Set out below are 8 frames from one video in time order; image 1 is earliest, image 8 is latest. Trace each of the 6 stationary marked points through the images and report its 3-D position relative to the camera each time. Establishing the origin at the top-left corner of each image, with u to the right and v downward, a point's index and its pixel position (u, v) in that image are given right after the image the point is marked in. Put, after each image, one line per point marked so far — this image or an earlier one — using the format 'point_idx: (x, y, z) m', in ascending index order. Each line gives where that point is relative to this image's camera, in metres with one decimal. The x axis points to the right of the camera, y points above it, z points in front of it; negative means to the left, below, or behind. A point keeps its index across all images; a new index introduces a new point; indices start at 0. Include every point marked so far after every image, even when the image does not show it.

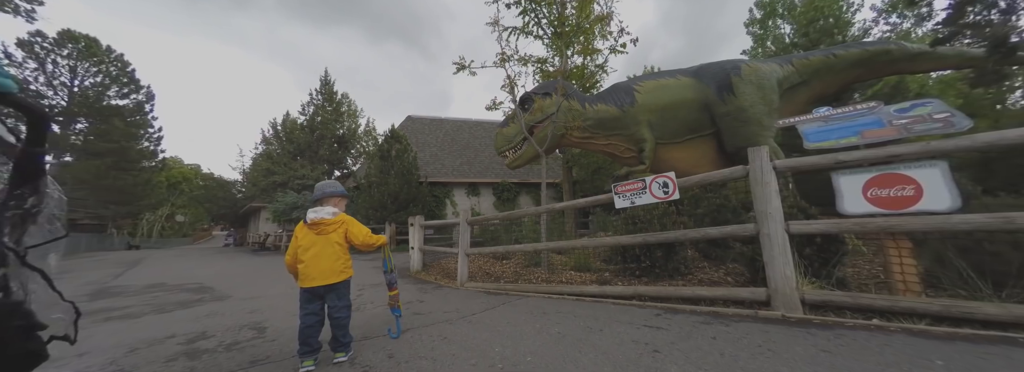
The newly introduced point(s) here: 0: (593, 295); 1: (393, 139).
0: (+0.8, -1.1, +3.5) m
1: (-4.0, +1.7, +12.1) m
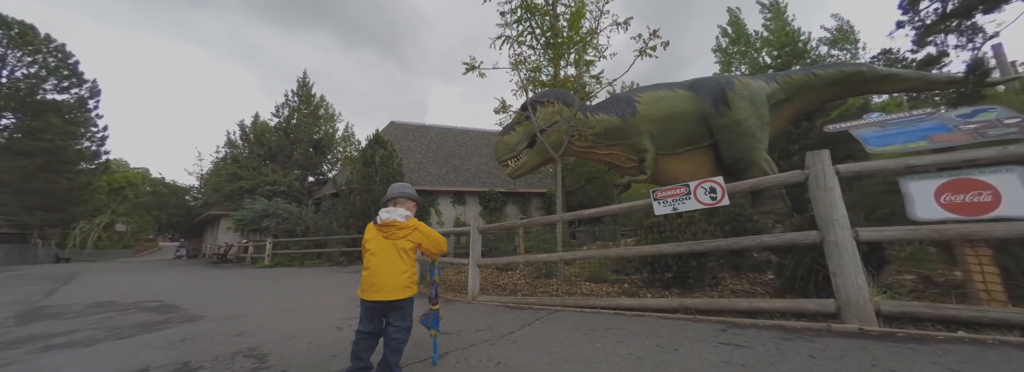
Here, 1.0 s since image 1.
0: (+1.1, -1.2, +3.3) m
1: (-4.4, +1.4, +11.5) m
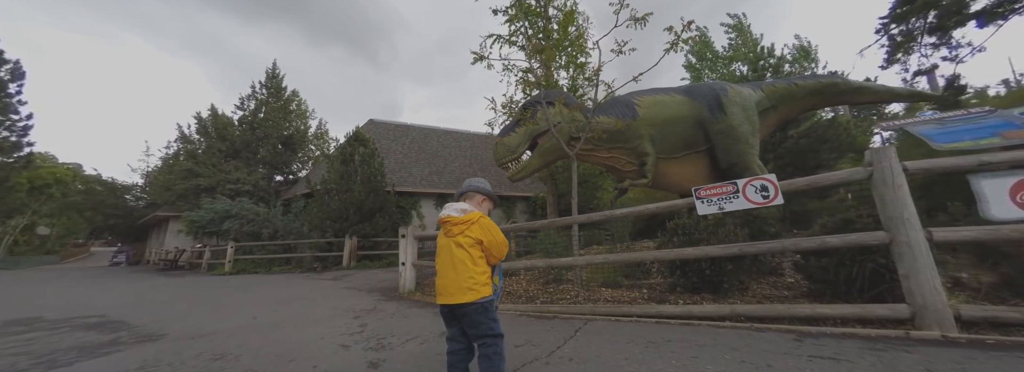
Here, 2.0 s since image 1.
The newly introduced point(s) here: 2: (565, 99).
0: (+1.4, -1.1, +3.0) m
1: (-4.7, +1.4, +10.8) m
2: (+1.1, +1.6, +6.5) m
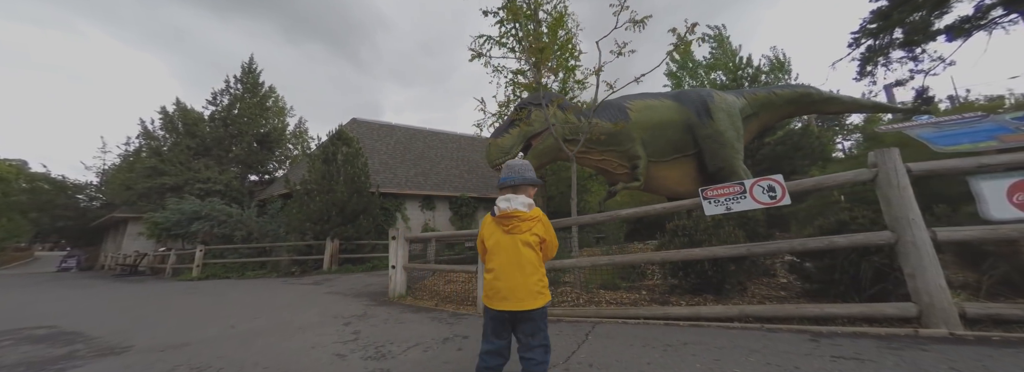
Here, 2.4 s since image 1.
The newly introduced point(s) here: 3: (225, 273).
0: (+1.5, -1.1, +2.9) m
1: (-5.1, +1.4, +10.4) m
2: (+0.9, +1.6, +6.5) m
3: (-8.4, -2.5, +10.0) m
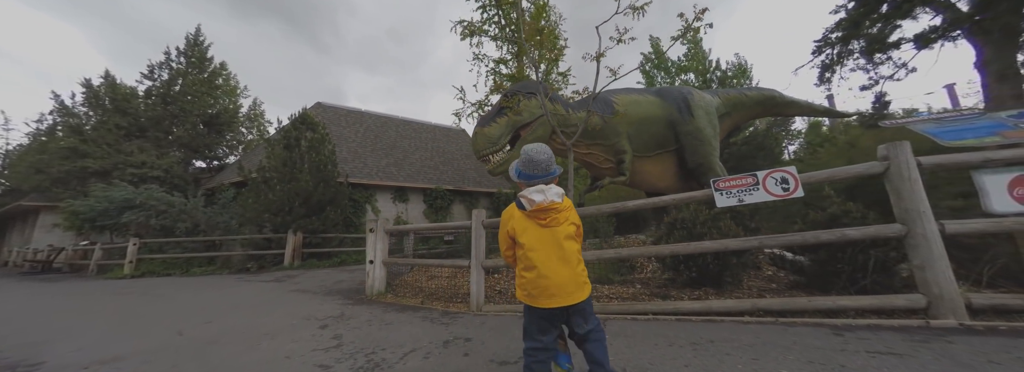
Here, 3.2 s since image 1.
0: (+1.5, -1.0, +2.9) m
1: (-5.8, +1.7, +9.6) m
2: (+0.7, +1.7, +6.3) m
3: (-9.0, -2.2, +8.9) m
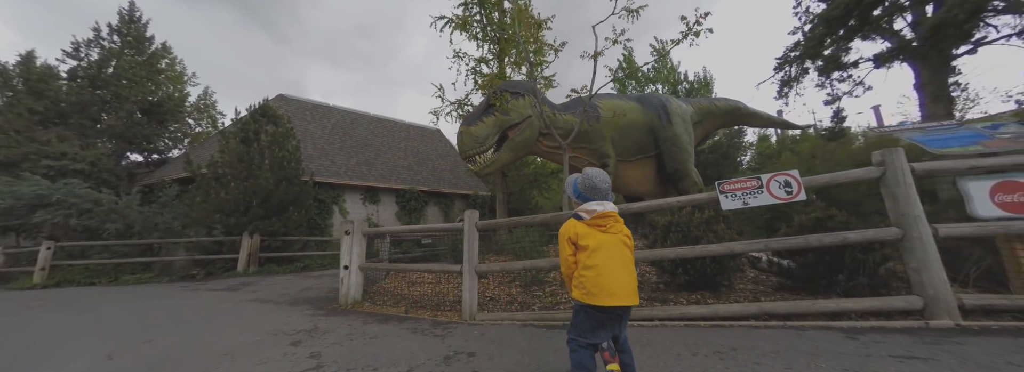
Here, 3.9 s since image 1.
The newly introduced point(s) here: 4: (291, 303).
0: (+1.5, -1.1, +2.8) m
1: (-6.3, +1.7, +8.8) m
2: (+0.4, +1.7, +6.1) m
3: (-9.6, -2.1, +7.7) m
4: (-2.8, -1.5, +4.4) m
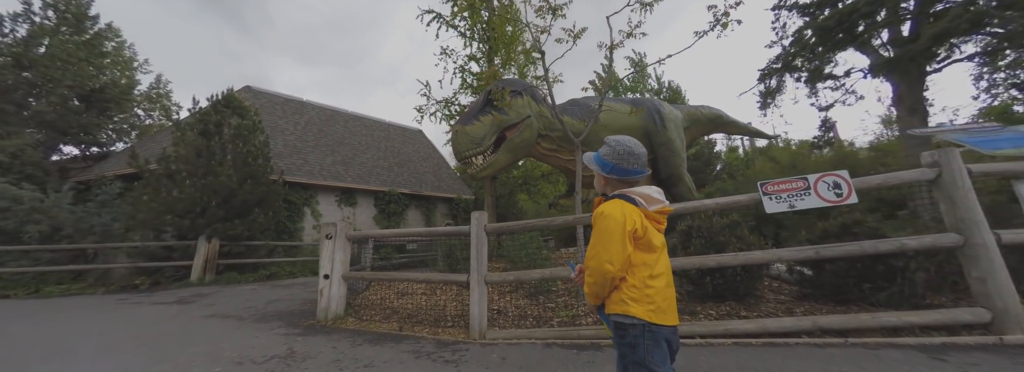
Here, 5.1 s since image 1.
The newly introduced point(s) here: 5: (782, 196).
0: (+1.7, -1.1, +2.5) m
1: (-6.5, +1.7, +7.9) m
2: (+0.4, +1.6, +5.8) m
3: (-9.7, -2.0, +6.6) m
4: (-2.8, -1.4, +3.8) m
5: (+2.1, -0.1, +2.7) m
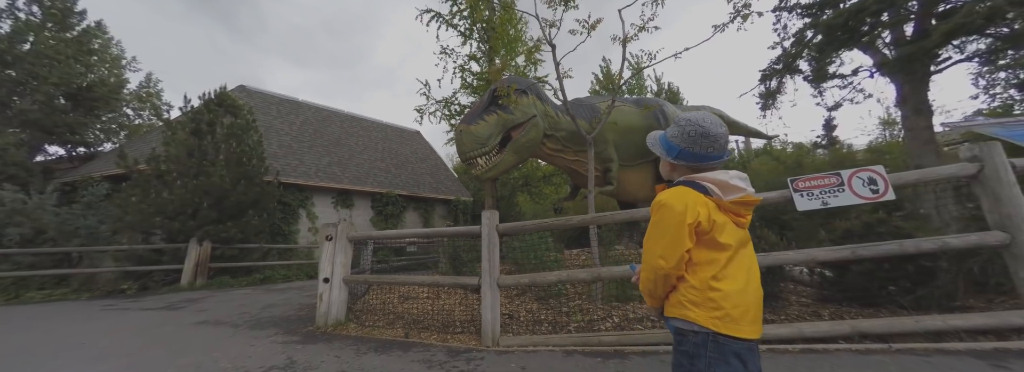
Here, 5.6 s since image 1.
0: (+1.8, -1.0, +2.3) m
1: (-6.5, +1.7, +7.7) m
2: (+0.4, +1.6, +5.6) m
3: (-9.7, -2.0, +6.3) m
4: (-2.7, -1.4, +3.5) m
5: (+2.2, 0.0, +2.5) m
